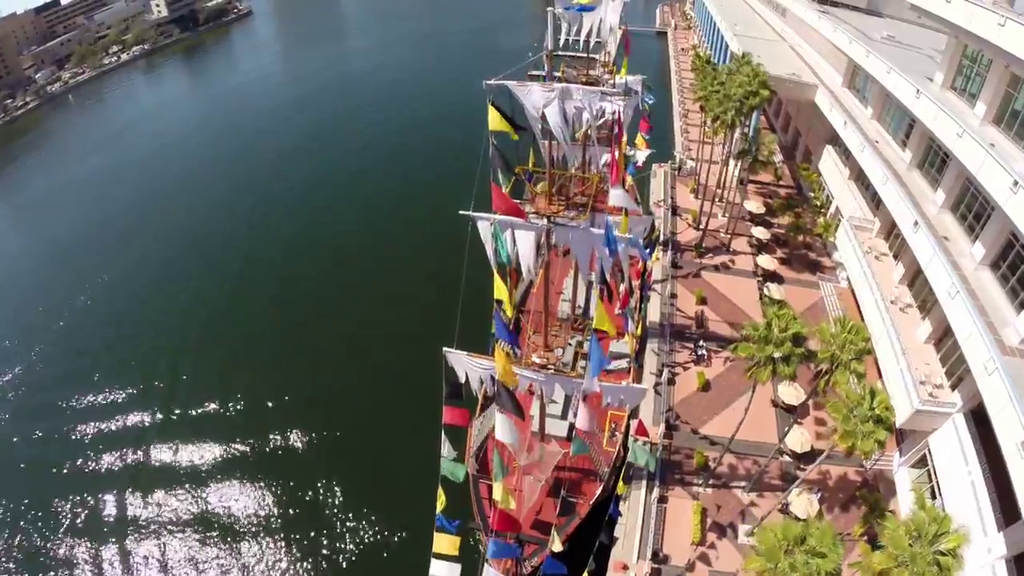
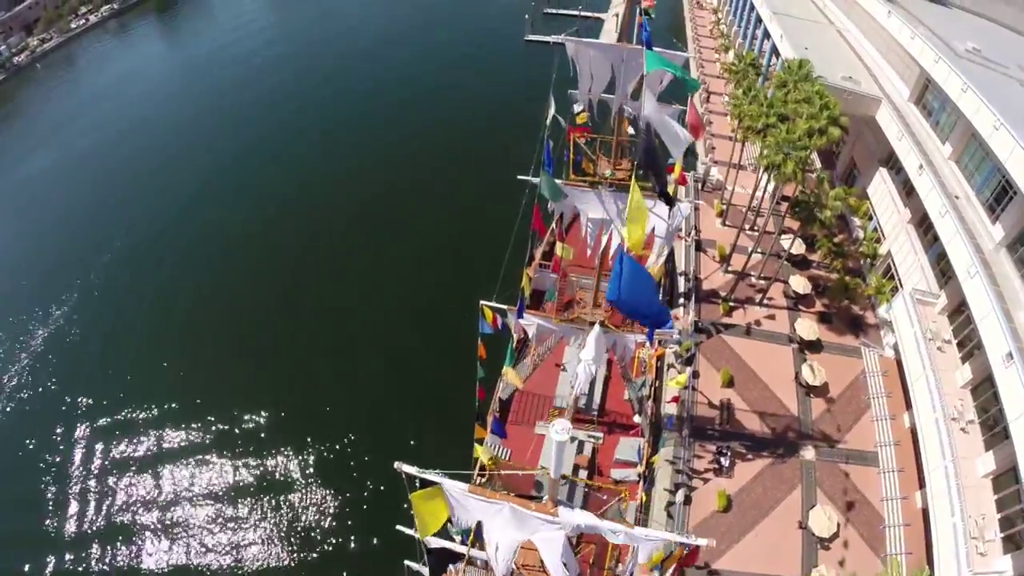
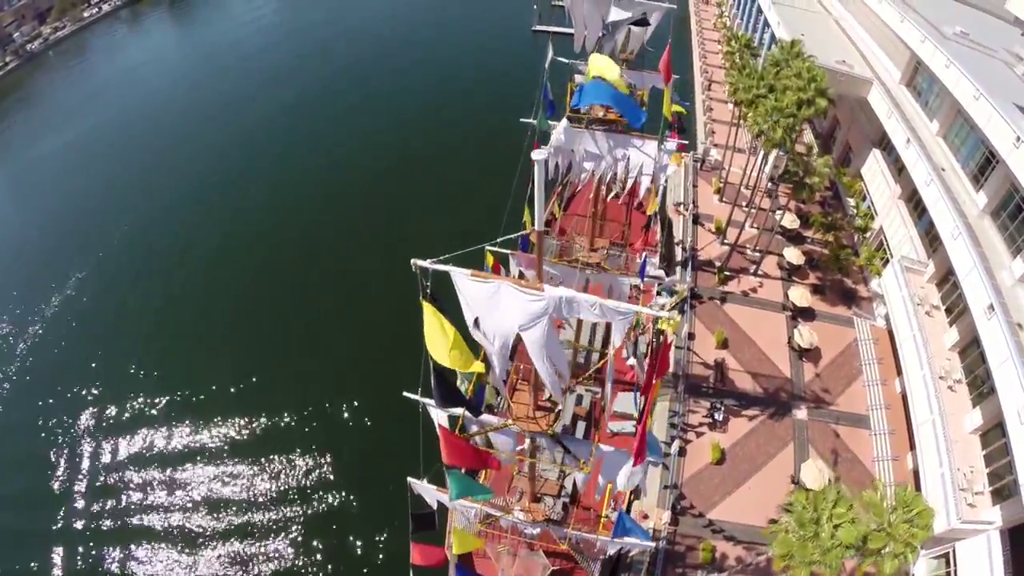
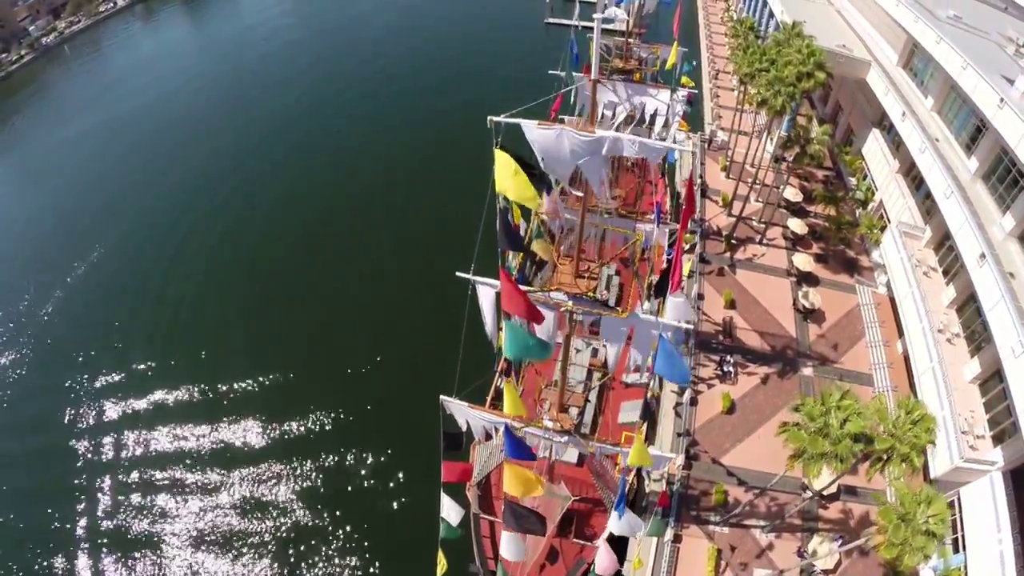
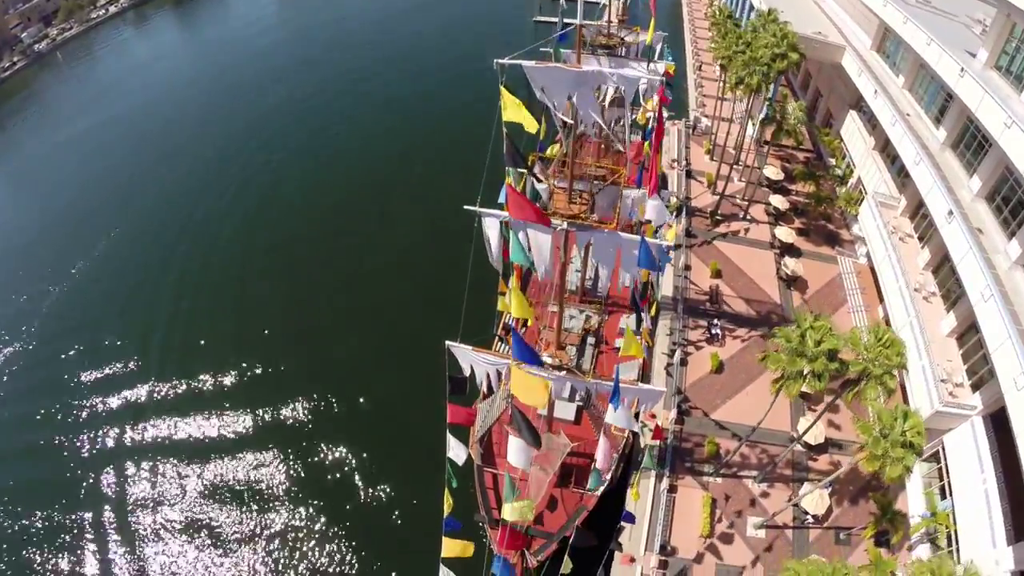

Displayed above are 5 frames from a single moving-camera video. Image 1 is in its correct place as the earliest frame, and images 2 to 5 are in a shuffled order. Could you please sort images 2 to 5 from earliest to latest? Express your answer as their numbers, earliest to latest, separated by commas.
5, 4, 3, 2
